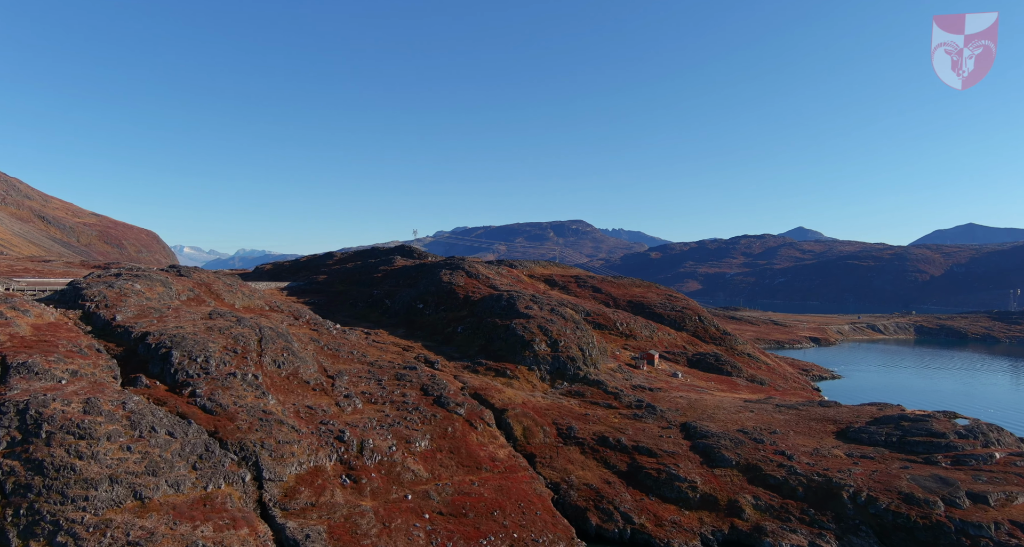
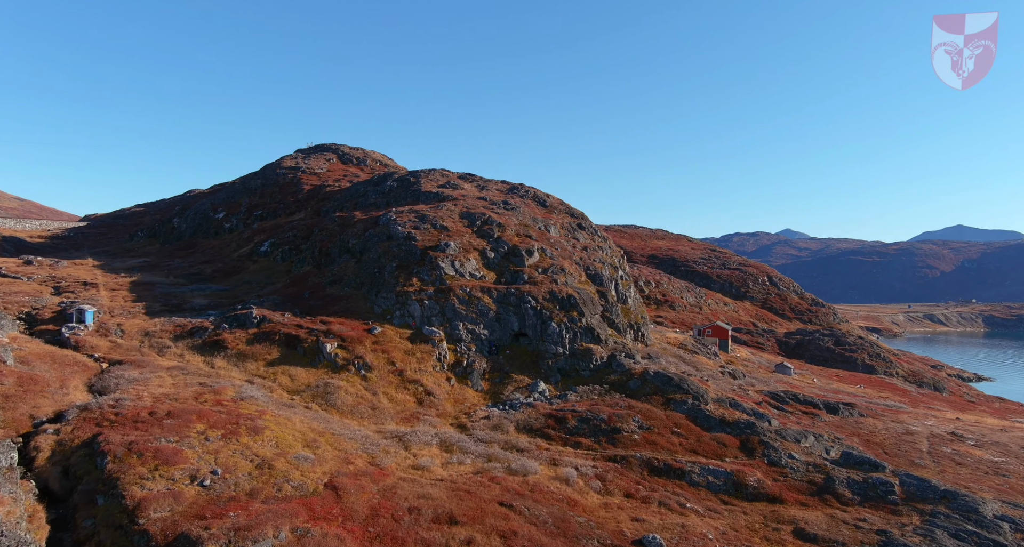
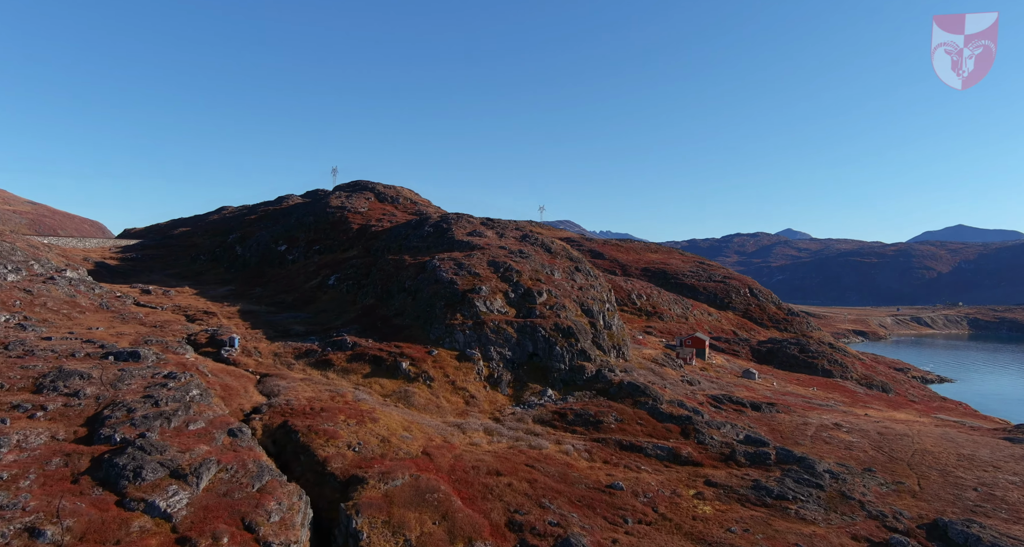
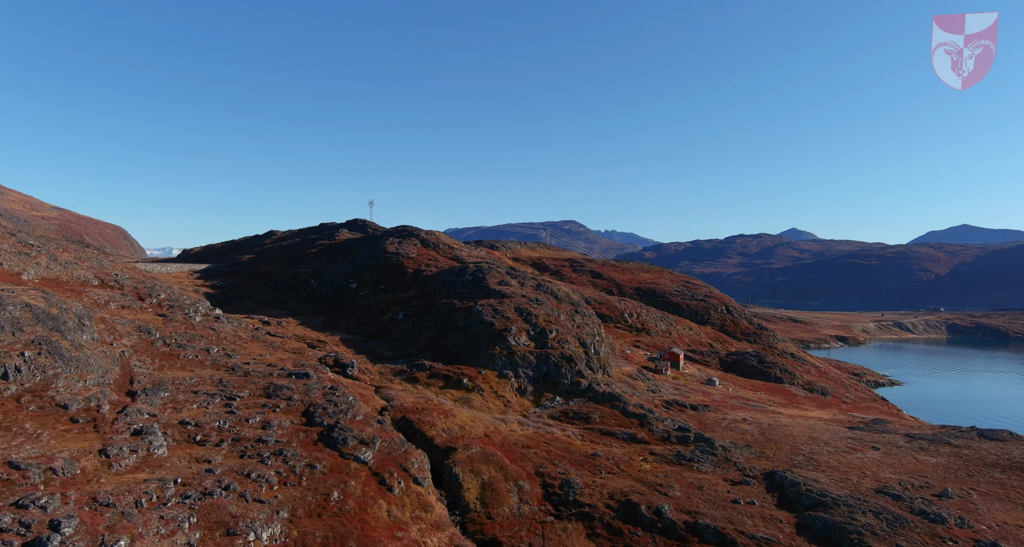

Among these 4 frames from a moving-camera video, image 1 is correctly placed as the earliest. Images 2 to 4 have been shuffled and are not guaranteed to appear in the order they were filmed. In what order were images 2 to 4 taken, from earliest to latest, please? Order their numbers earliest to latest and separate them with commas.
4, 3, 2
